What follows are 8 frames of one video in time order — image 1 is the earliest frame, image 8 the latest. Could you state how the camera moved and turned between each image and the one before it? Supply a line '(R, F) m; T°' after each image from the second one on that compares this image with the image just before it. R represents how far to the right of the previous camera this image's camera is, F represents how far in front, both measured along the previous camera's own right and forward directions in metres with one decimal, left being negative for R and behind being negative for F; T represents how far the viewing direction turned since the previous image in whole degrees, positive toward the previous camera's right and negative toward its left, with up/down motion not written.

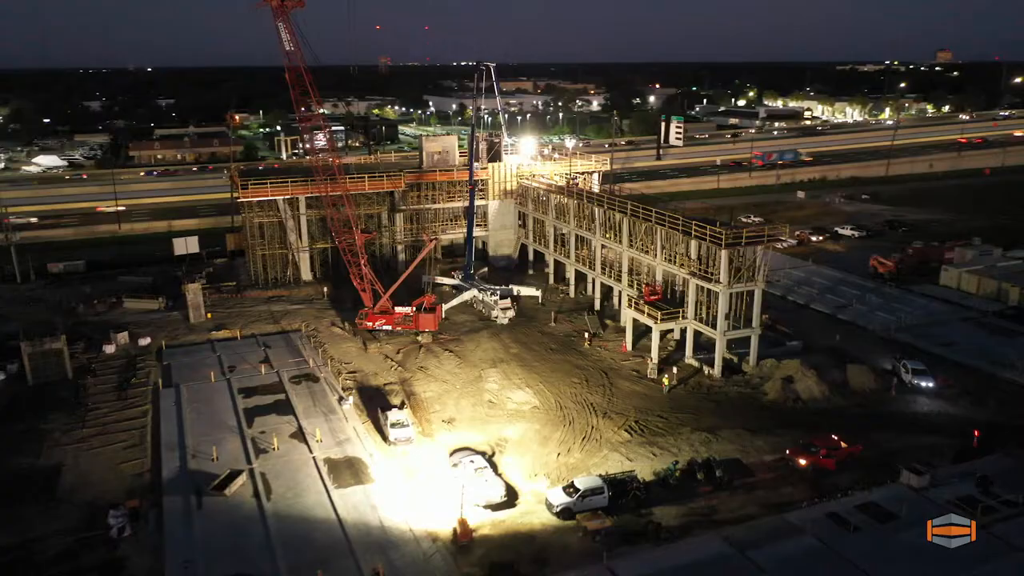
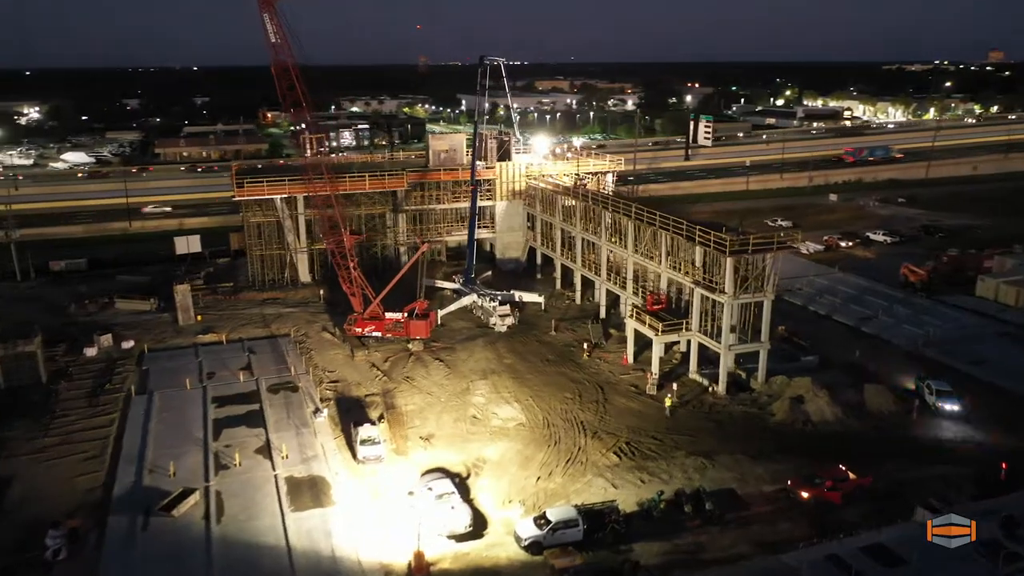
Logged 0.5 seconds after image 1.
(+1.8, +2.0) m; -3°
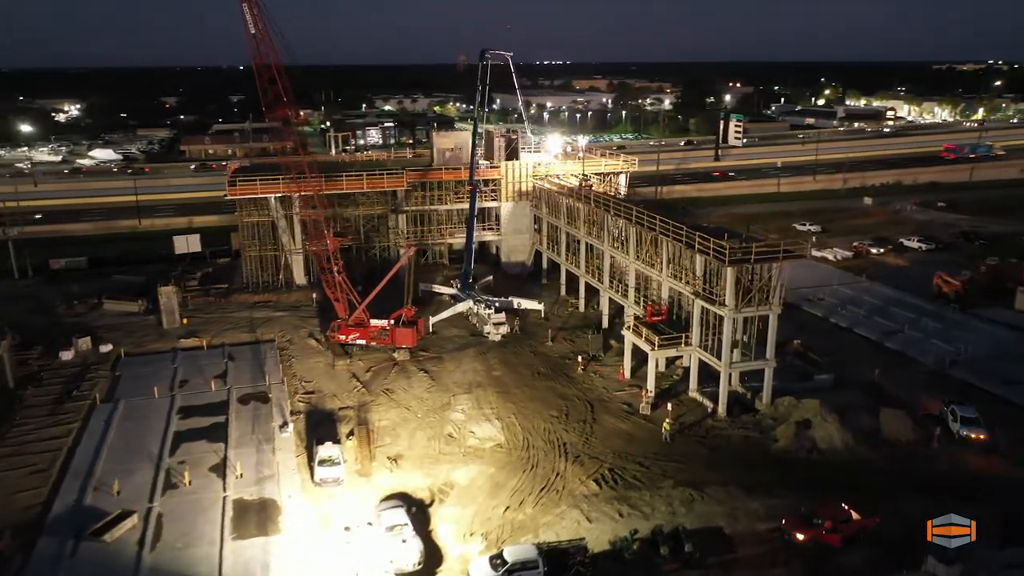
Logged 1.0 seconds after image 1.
(+1.9, +2.2) m; -3°
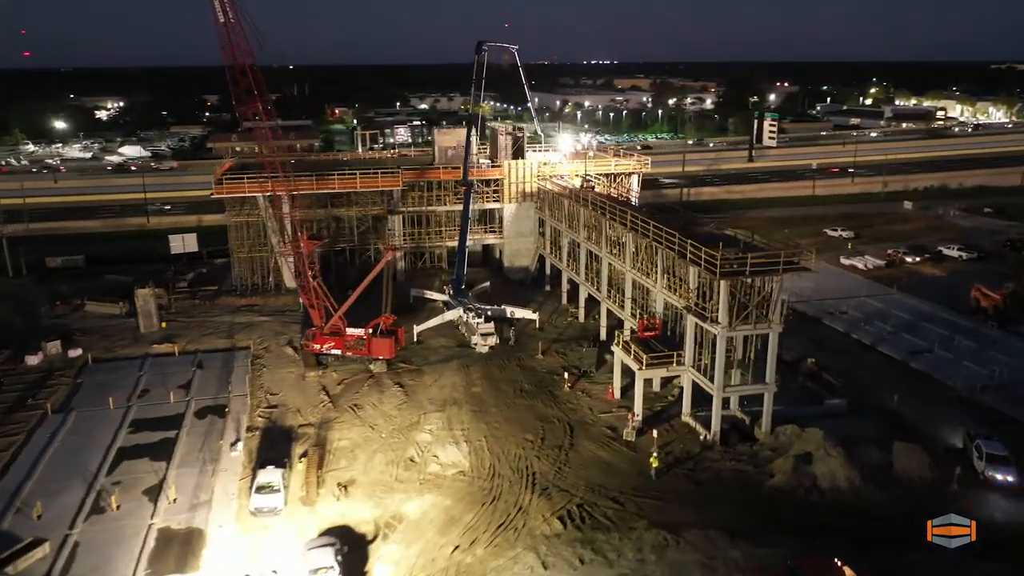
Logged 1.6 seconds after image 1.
(+2.2, +2.5) m; -3°
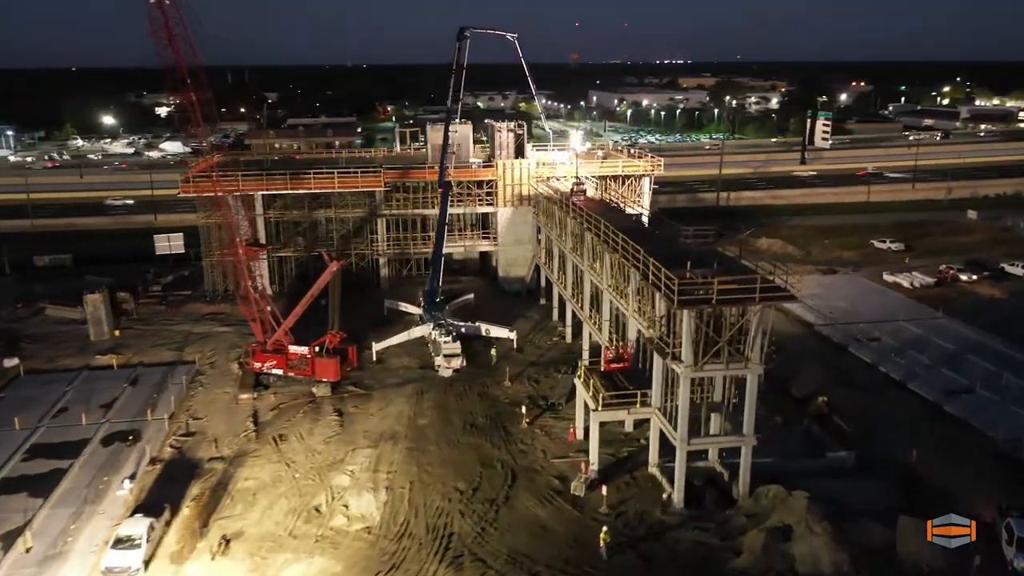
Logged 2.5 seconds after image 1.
(+3.5, +4.0) m; -5°
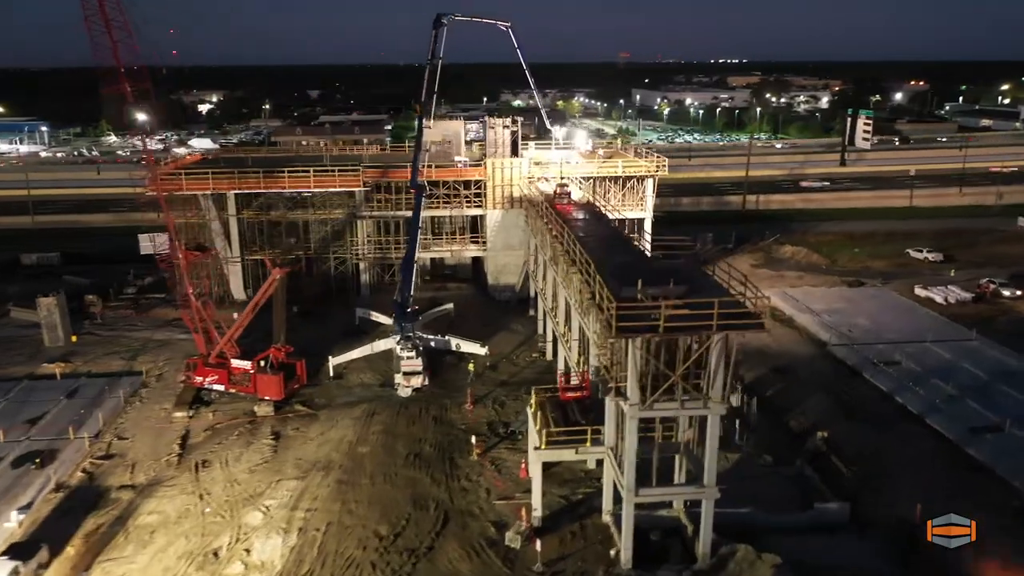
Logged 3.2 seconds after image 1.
(+2.6, +2.9) m; -3°
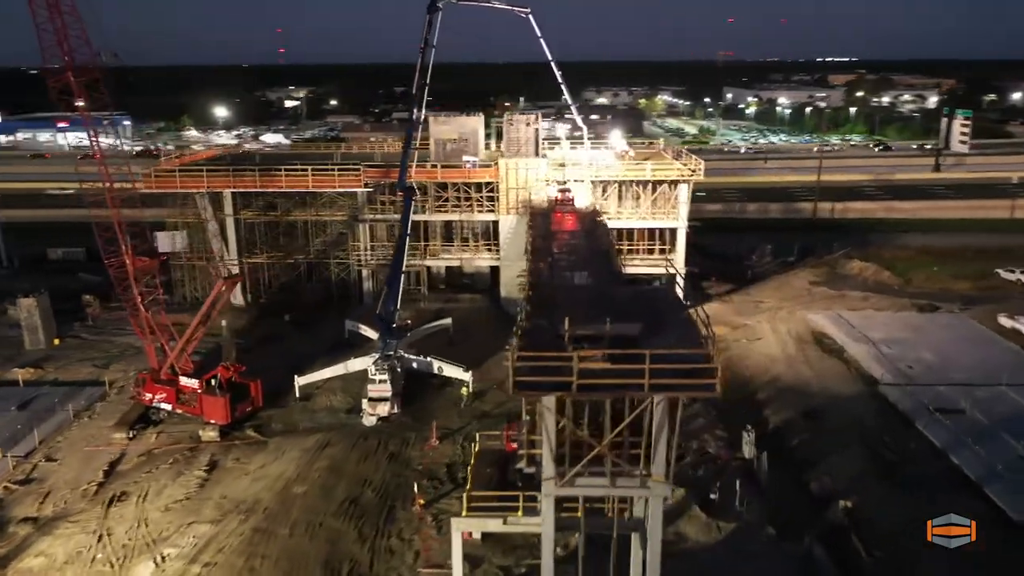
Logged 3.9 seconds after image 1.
(+3.1, +3.5) m; -6°
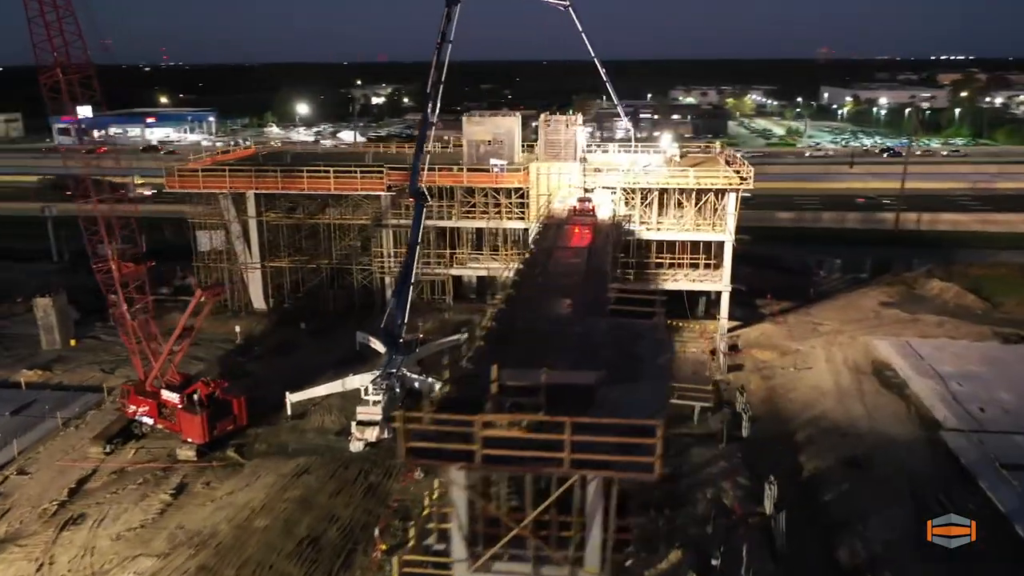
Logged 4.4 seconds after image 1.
(+2.2, +2.3) m; -6°
